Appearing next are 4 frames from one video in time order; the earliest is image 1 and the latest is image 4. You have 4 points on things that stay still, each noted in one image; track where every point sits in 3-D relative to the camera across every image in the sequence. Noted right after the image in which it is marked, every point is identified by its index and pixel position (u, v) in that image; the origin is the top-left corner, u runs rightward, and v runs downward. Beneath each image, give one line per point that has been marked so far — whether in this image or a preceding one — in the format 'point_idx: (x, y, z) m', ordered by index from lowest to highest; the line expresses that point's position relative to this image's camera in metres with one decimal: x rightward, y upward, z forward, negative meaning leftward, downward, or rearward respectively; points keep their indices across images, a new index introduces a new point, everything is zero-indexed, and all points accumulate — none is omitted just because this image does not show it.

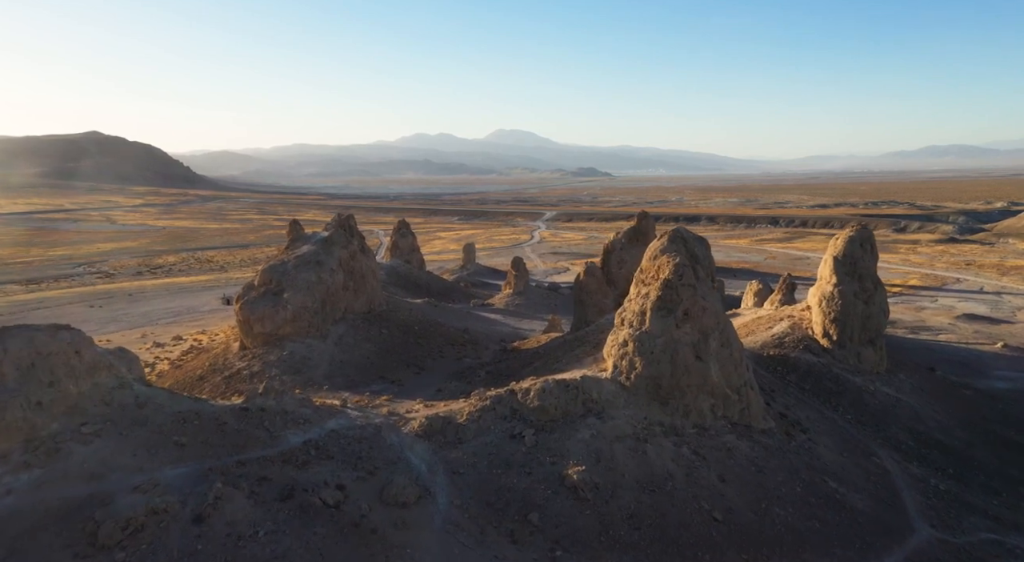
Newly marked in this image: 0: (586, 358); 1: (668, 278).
0: (+2.1, -2.2, +18.6) m
1: (+3.9, +0.1, +16.7) m
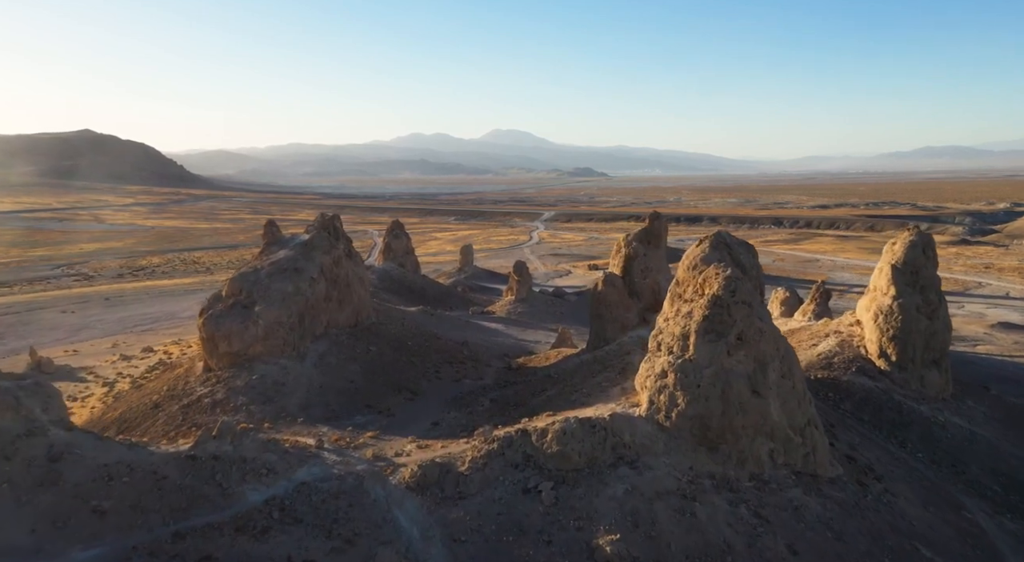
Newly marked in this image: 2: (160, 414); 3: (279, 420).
0: (+2.3, -2.5, +15.5) m
1: (+4.2, -0.3, +13.6) m
2: (-9.6, -3.6, +18.3) m
3: (-5.9, -3.5, +17.0) m
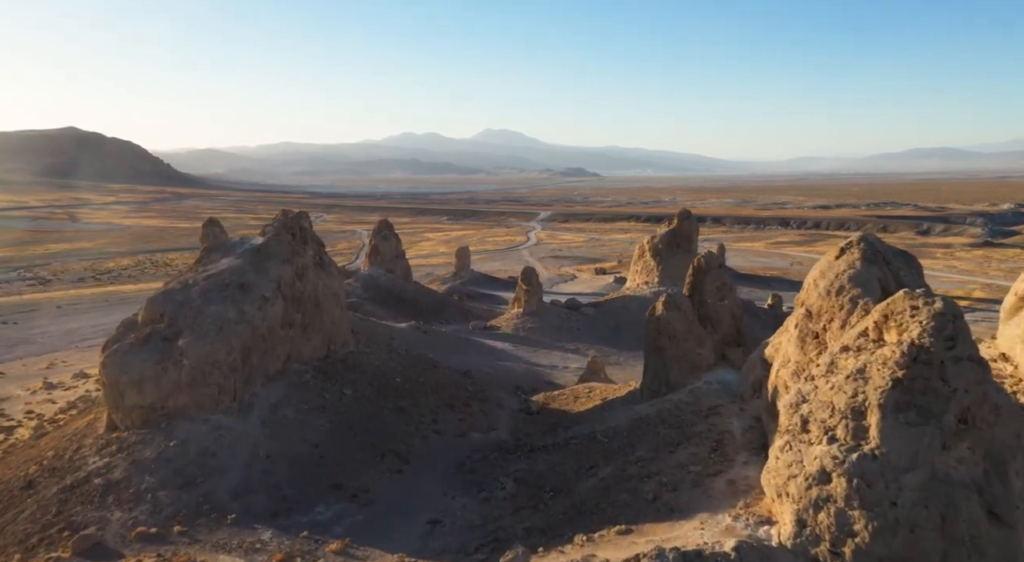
0: (+3.0, -3.0, +9.9) m
1: (+4.9, -0.7, +8.0) m
2: (-9.0, -4.1, +12.5) m
3: (-5.3, -4.0, +11.3) m
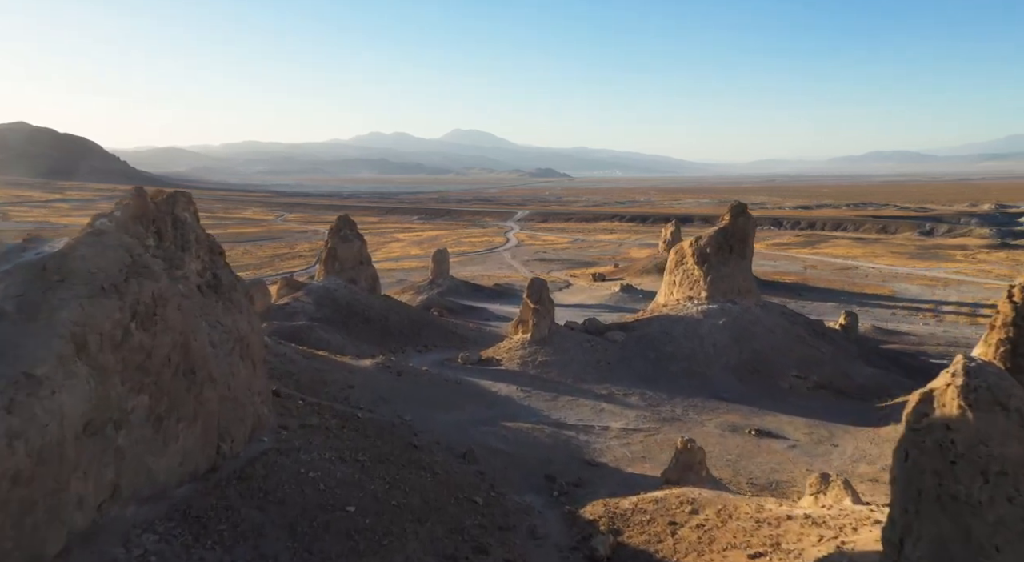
0: (+4.2, -3.5, +1.4) m
1: (+6.1, -1.3, -0.4) m
2: (-7.9, -4.7, +3.5) m
3: (-4.2, -4.6, +2.4) m
